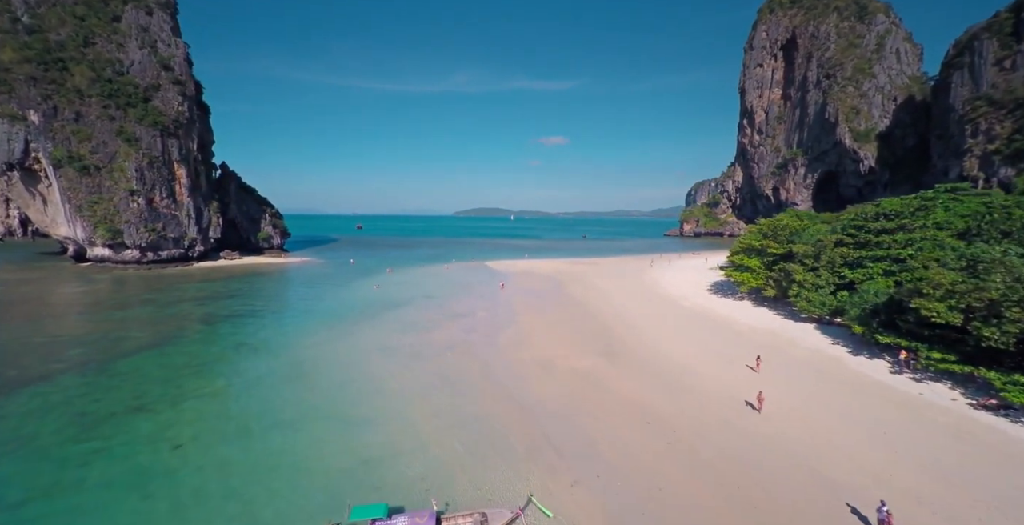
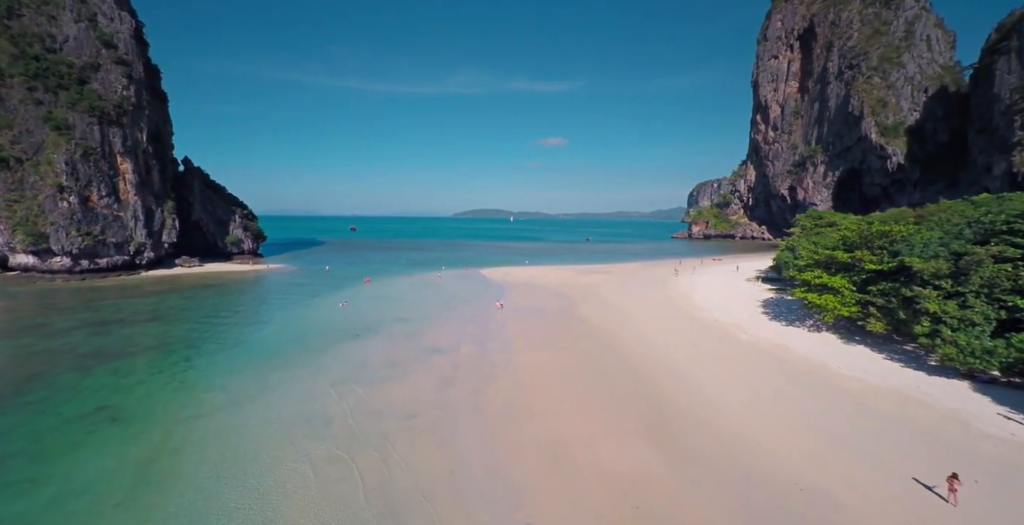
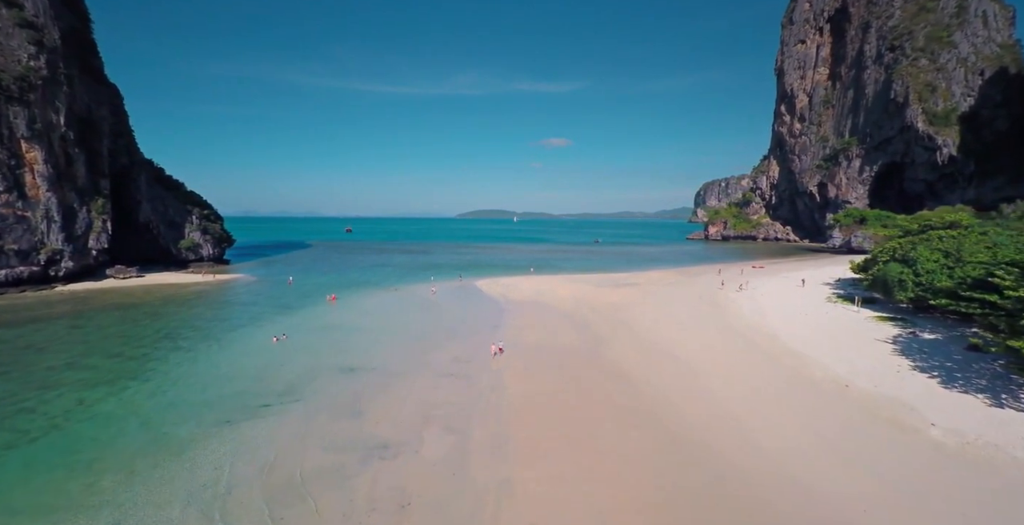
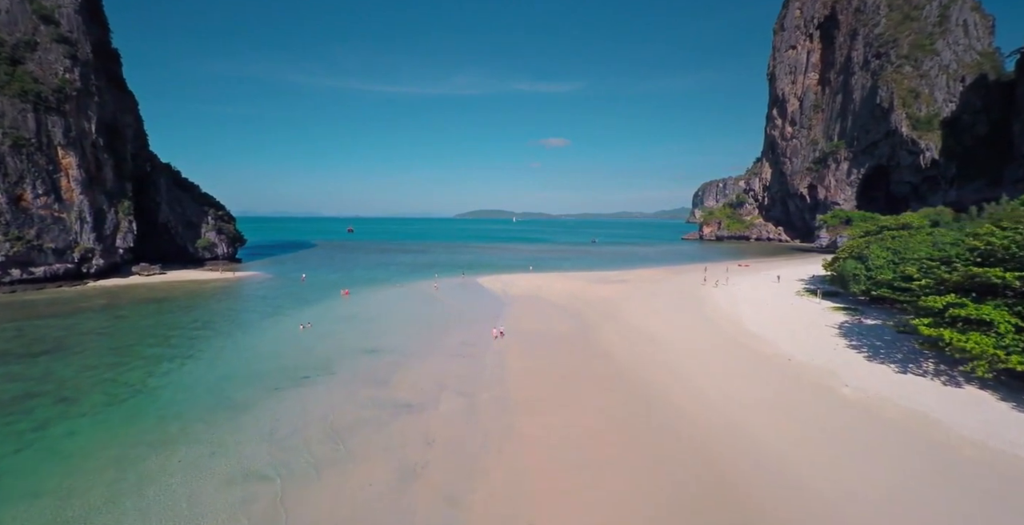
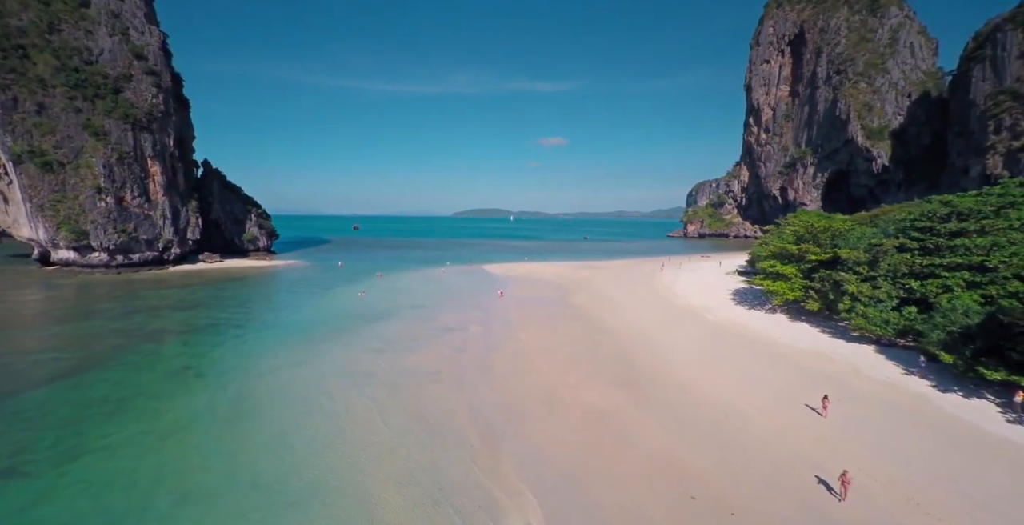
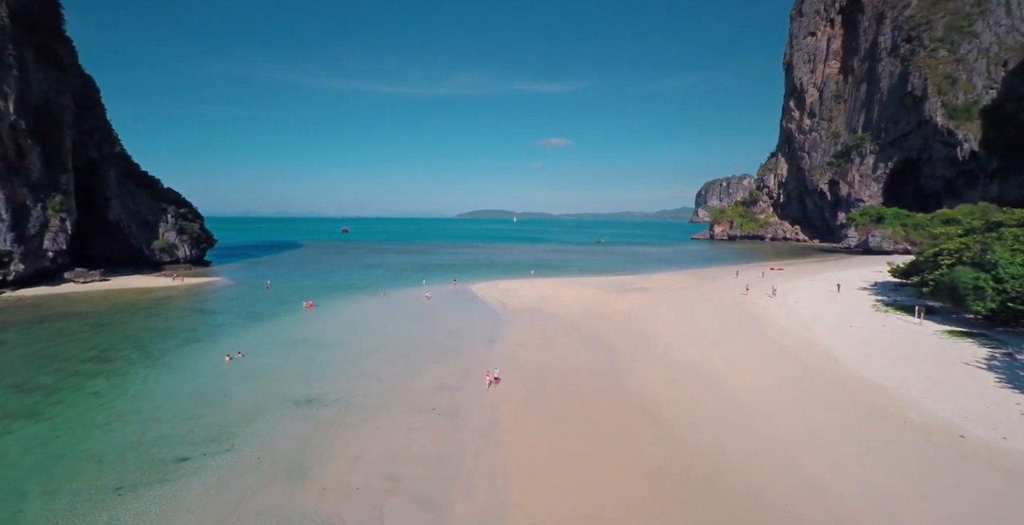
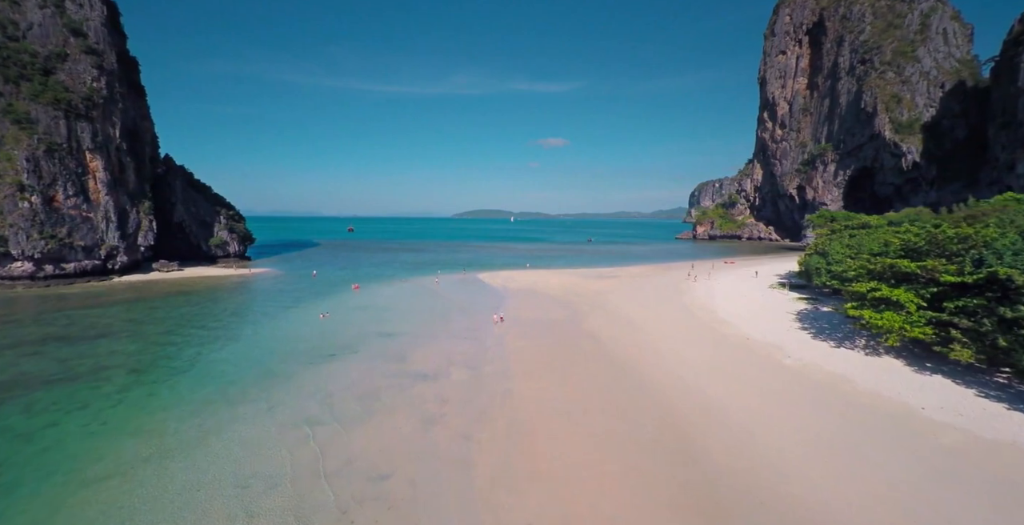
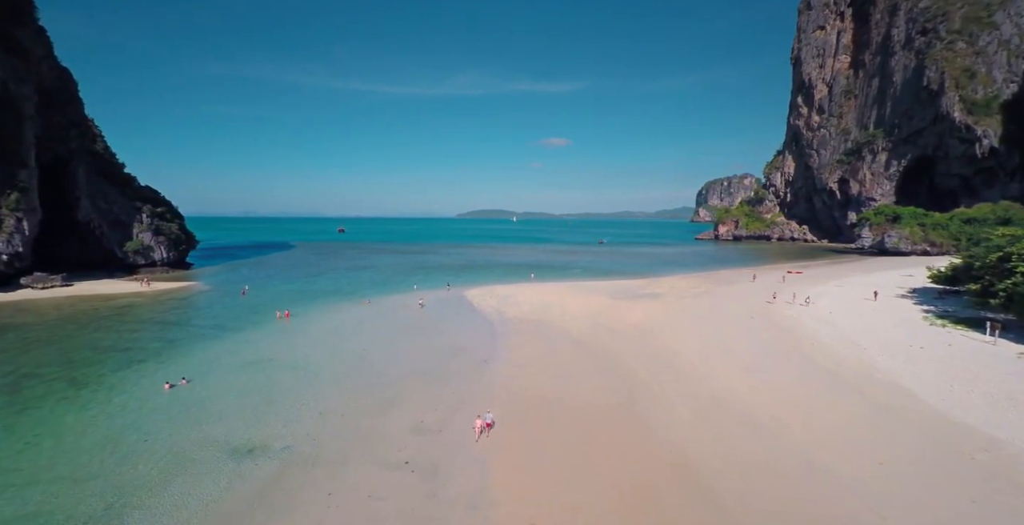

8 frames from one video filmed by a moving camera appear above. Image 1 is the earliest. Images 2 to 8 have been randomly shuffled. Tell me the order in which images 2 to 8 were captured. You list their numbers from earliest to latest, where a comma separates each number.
5, 2, 7, 4, 3, 6, 8
